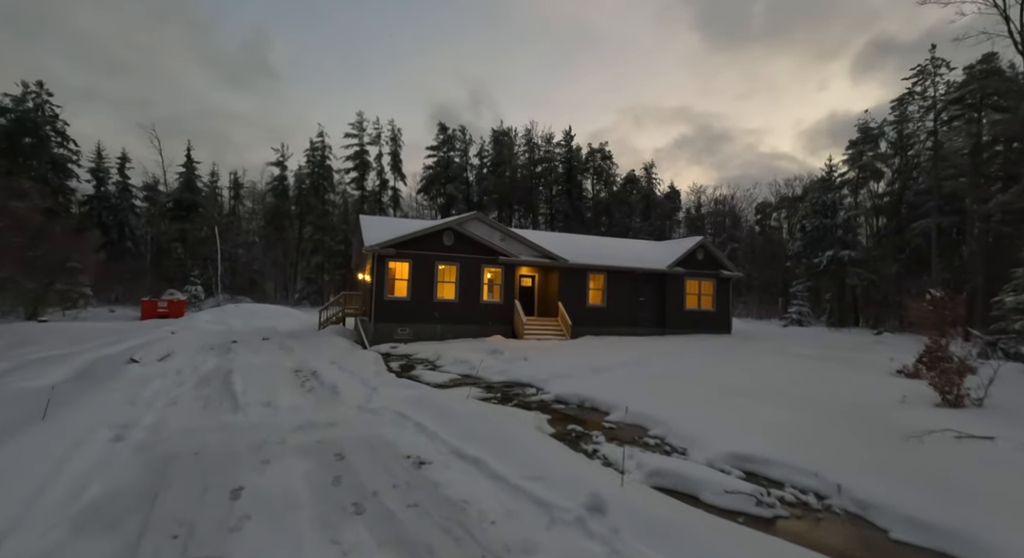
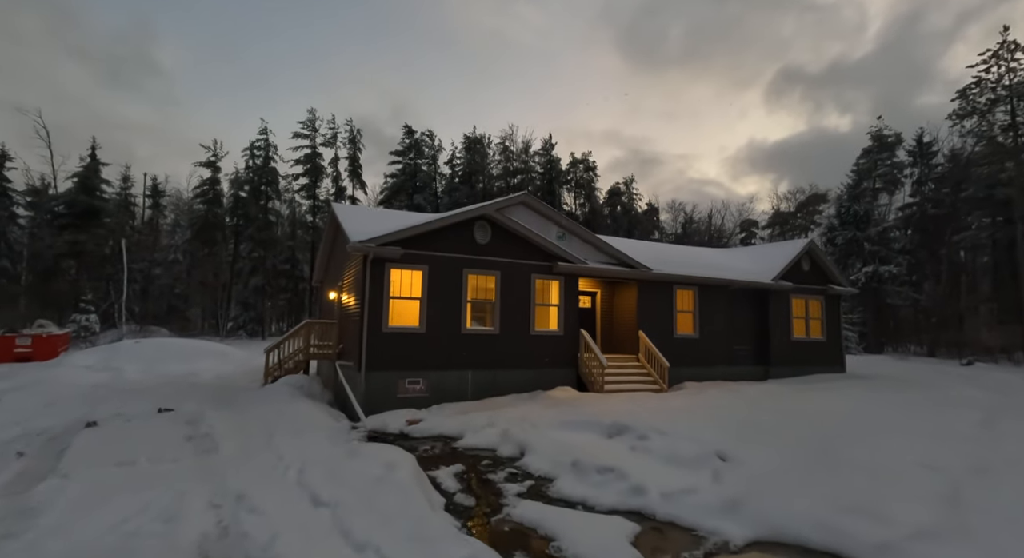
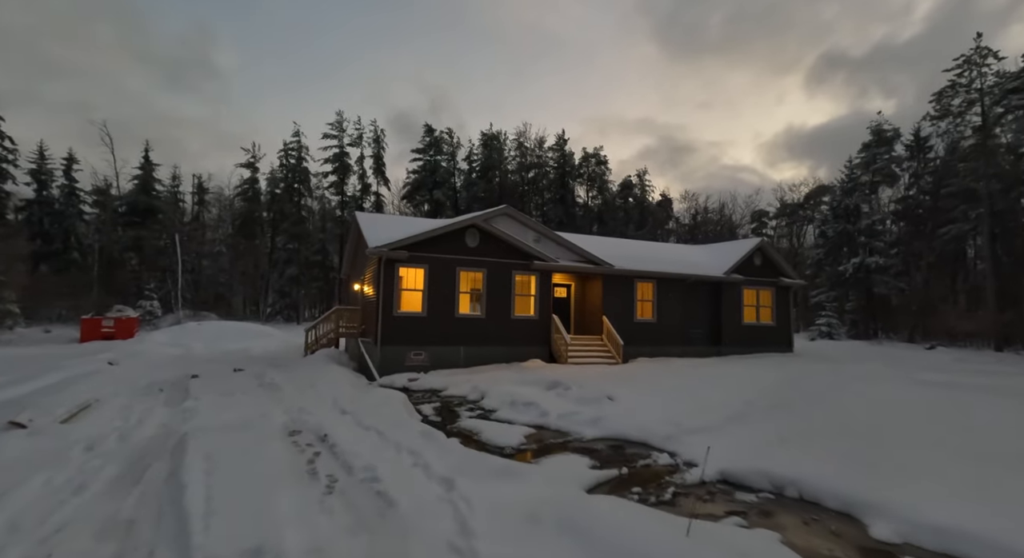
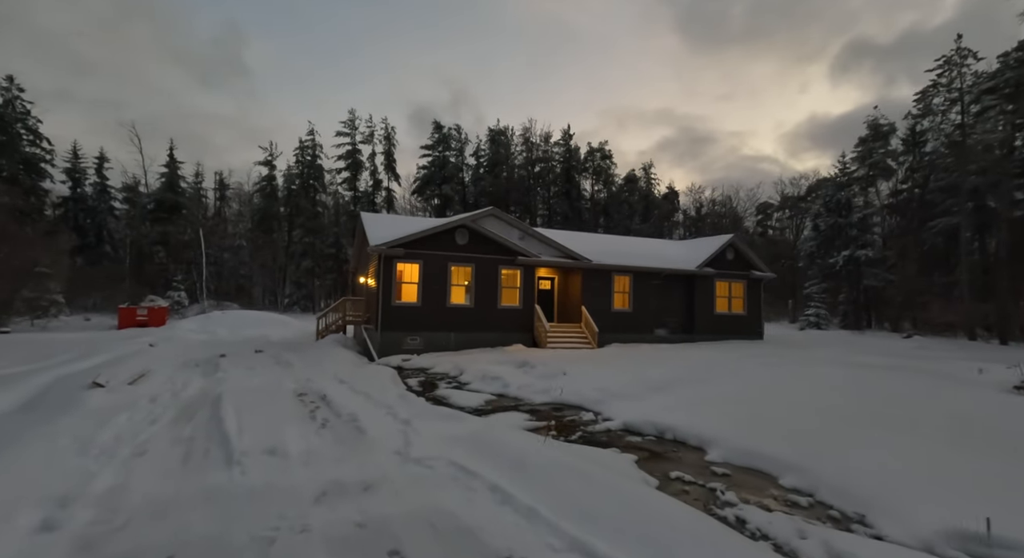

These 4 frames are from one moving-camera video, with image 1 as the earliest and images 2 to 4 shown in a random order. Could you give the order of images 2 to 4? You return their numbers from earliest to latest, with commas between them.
4, 3, 2
